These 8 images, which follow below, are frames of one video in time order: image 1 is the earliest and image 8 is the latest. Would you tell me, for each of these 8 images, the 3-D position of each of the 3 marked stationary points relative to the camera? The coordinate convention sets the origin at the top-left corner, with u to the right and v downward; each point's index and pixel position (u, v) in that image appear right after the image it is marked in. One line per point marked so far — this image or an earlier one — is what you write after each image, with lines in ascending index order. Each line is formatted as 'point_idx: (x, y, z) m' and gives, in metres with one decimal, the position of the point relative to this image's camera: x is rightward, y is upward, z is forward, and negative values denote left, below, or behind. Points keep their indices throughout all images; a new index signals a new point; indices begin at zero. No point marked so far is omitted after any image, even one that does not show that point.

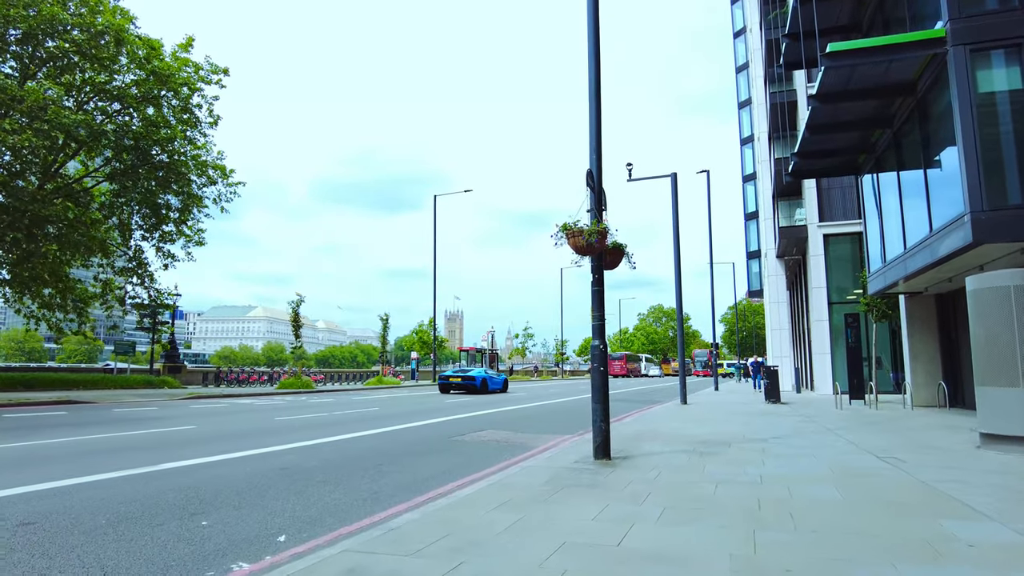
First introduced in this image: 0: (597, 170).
0: (+1.1, +1.5, +8.3) m
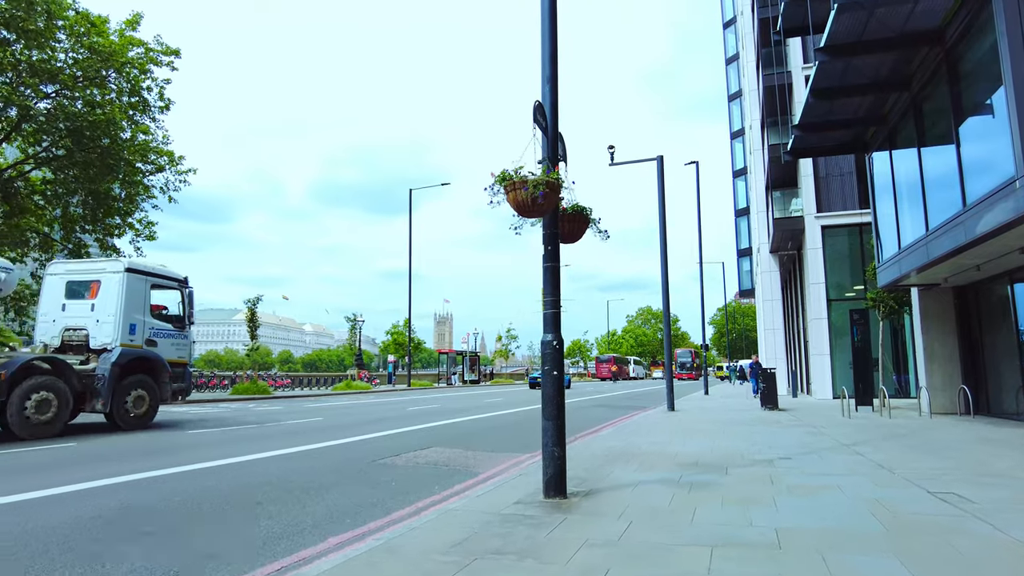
0: (+0.4, +1.7, +6.2) m
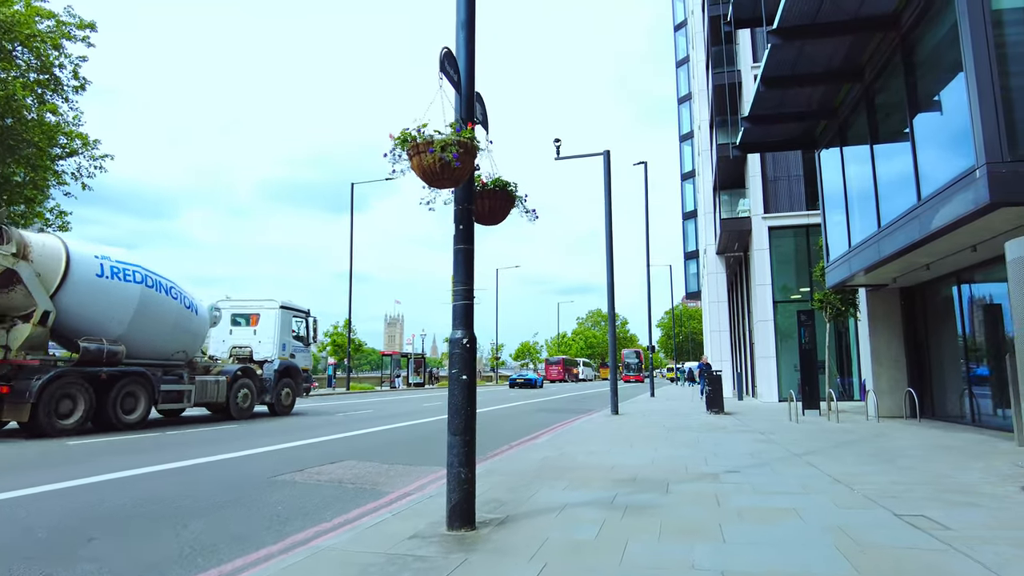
0: (-0.4, +1.8, +5.2) m
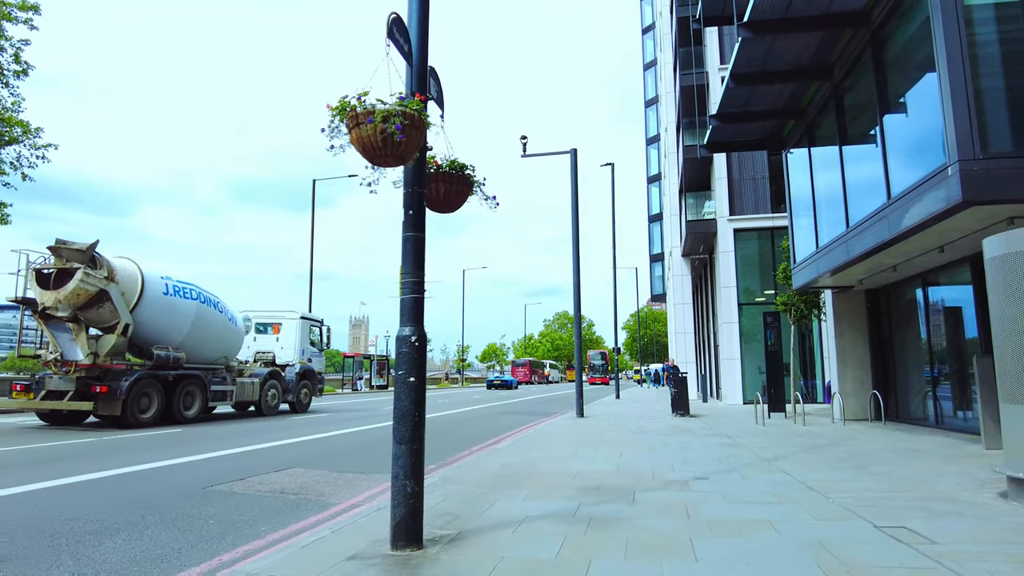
0: (-0.7, +1.9, +4.7) m
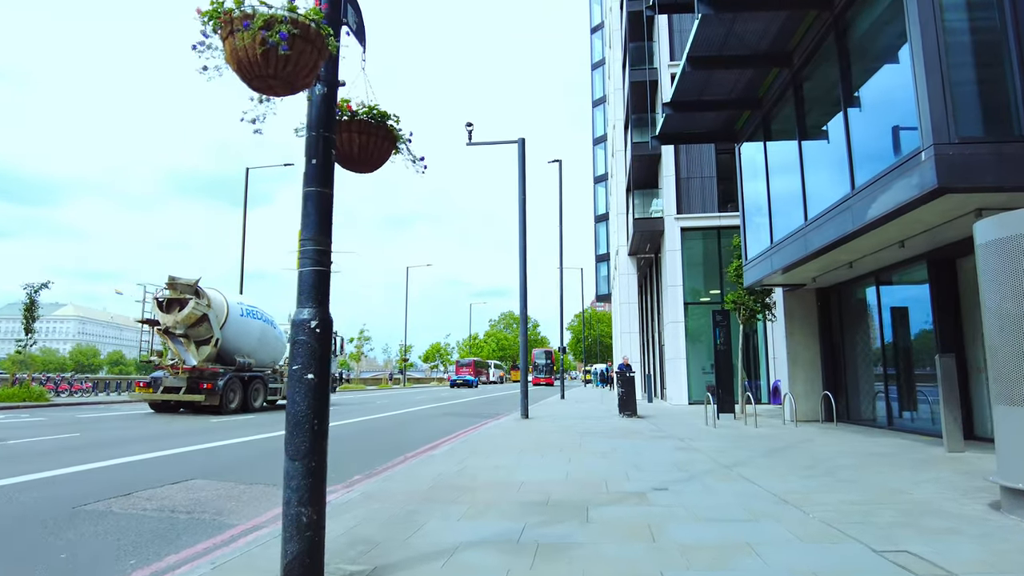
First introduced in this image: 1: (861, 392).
0: (-1.0, +2.1, +3.8) m
1: (+7.2, -2.2, +13.4) m
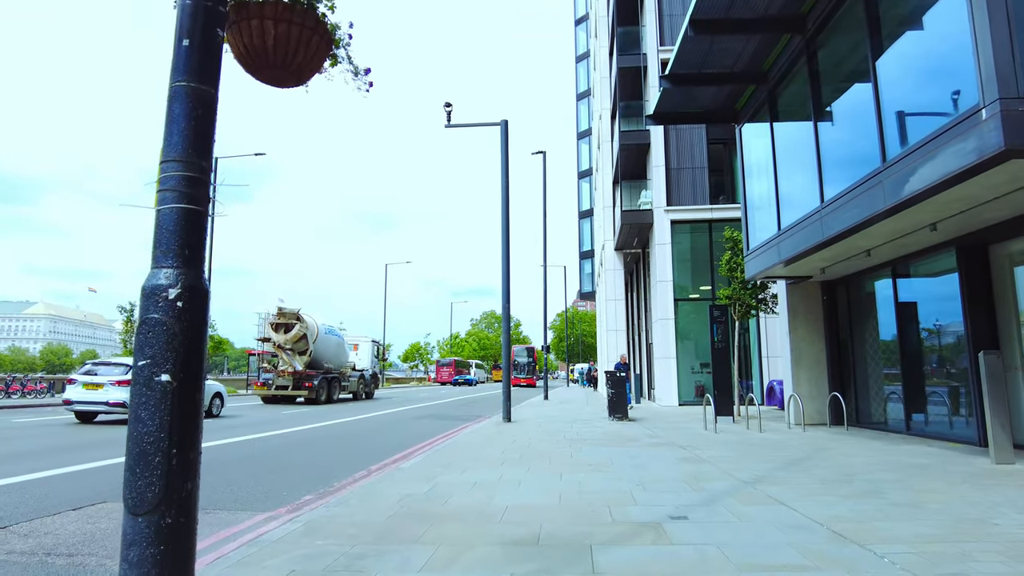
0: (-1.1, +2.2, +2.5) m
1: (+6.8, -2.0, +12.4) m
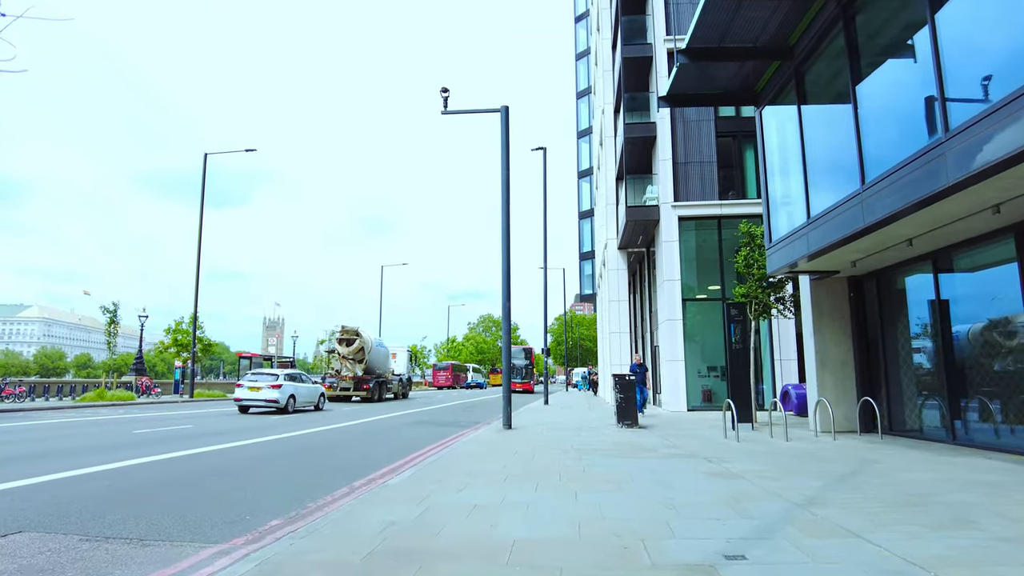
0: (-1.0, +2.4, +1.5) m
1: (+6.9, -1.9, +11.3) m
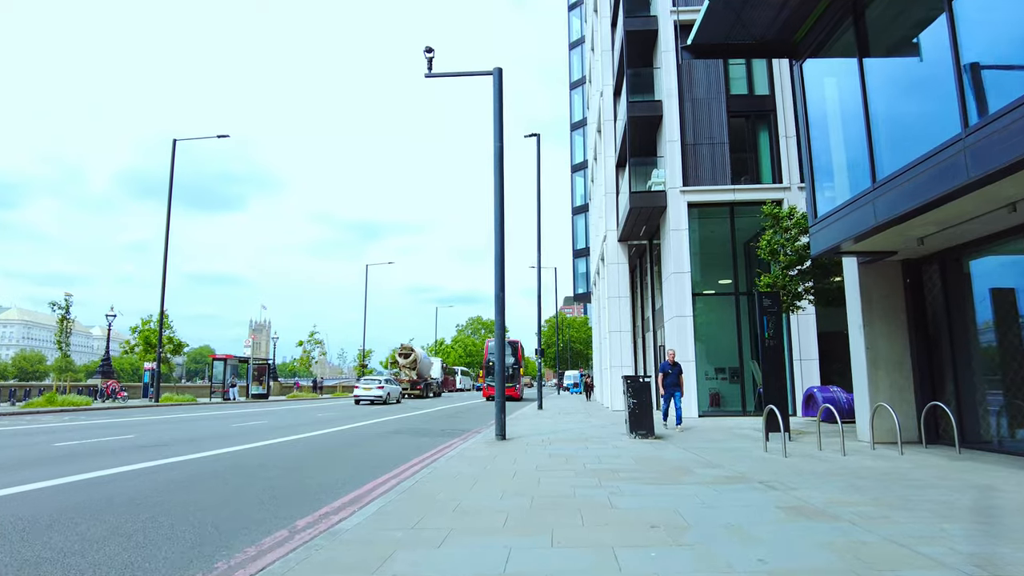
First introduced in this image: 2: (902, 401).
0: (-0.9, +2.7, -0.5) m
1: (+6.8, -1.7, +9.5) m
2: (+6.2, -1.8, +10.3) m
